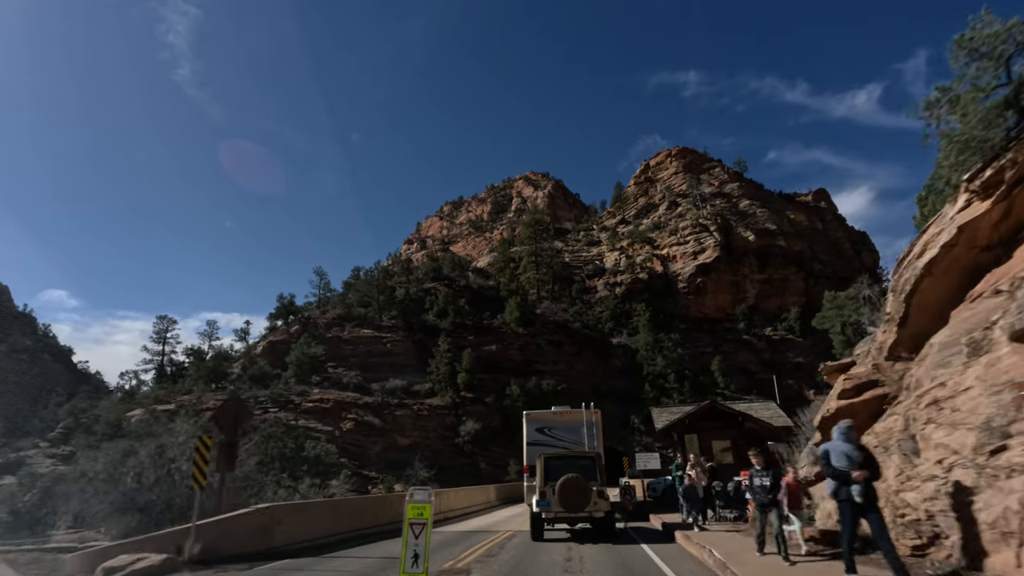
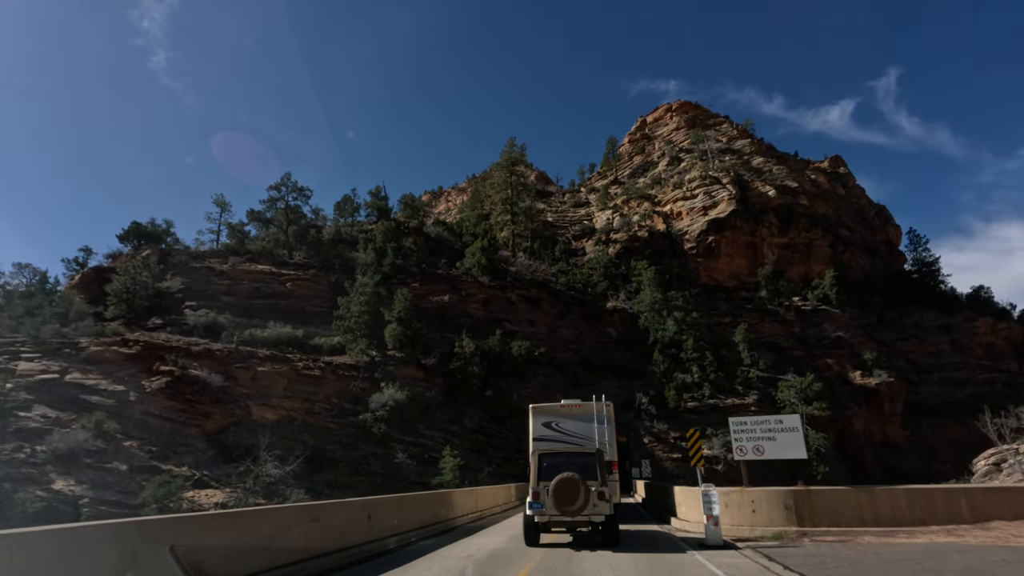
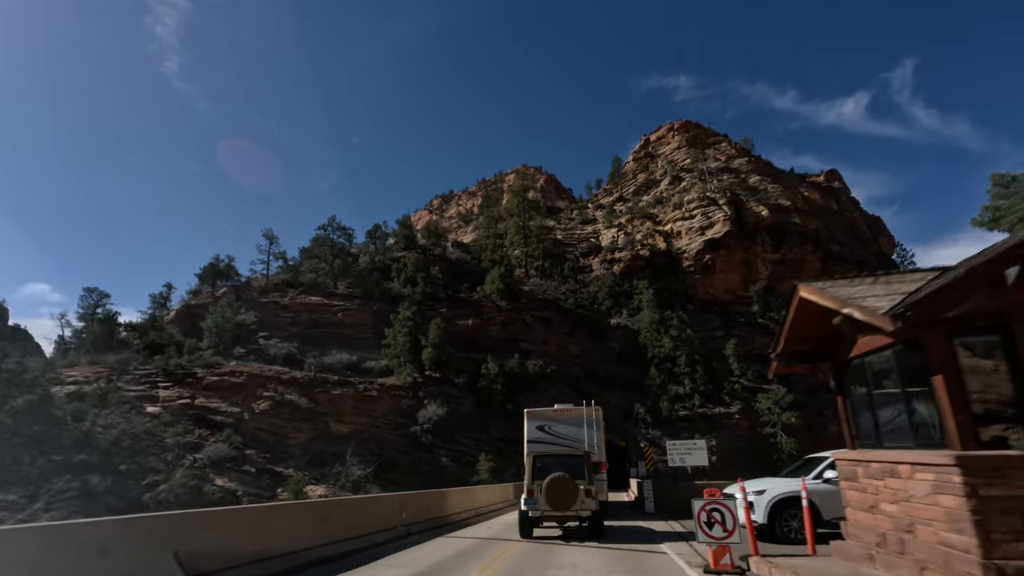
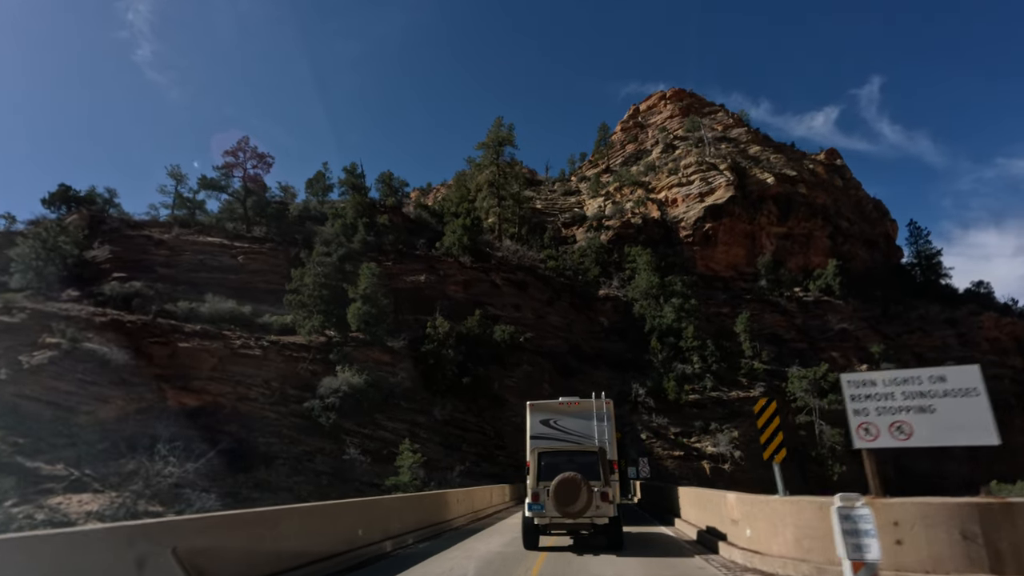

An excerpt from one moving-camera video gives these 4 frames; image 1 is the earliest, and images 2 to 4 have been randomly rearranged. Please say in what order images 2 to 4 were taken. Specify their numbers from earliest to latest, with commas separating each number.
3, 2, 4
